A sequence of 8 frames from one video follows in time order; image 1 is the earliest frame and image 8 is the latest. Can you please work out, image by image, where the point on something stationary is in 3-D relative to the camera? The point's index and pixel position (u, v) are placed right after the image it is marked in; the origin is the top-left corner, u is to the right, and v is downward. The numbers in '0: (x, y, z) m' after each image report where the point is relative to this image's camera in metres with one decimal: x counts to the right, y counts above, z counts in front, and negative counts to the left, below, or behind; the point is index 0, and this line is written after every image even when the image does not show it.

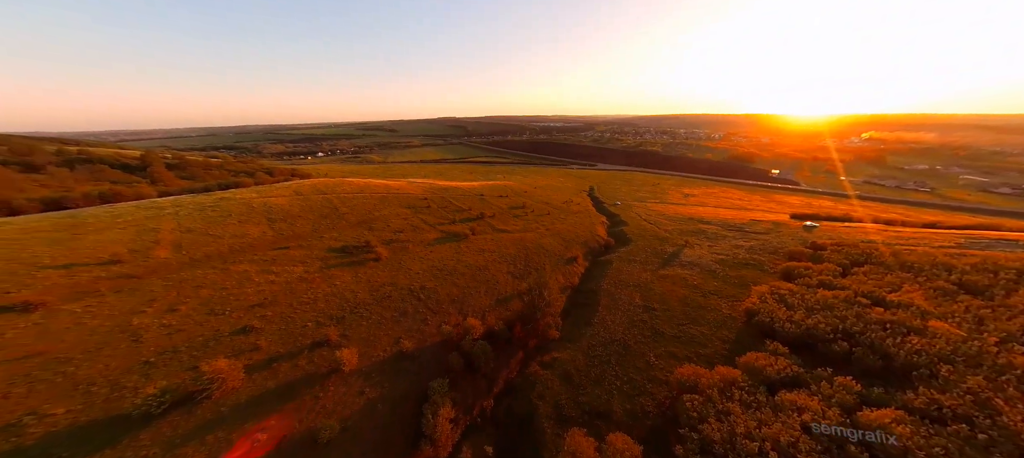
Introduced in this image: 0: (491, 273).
0: (-1.3, -4.7, +21.2) m
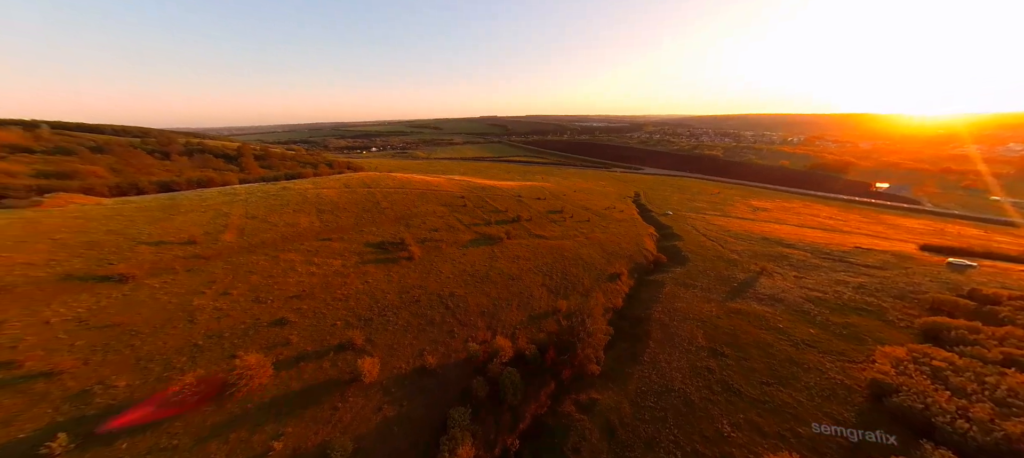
0: (+1.1, -5.1, +19.7) m
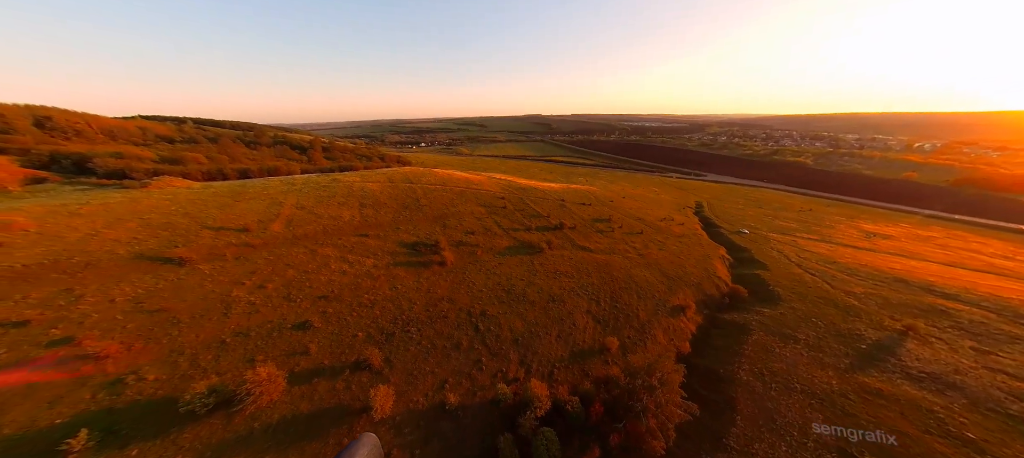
0: (+3.4, -5.9, +17.1) m
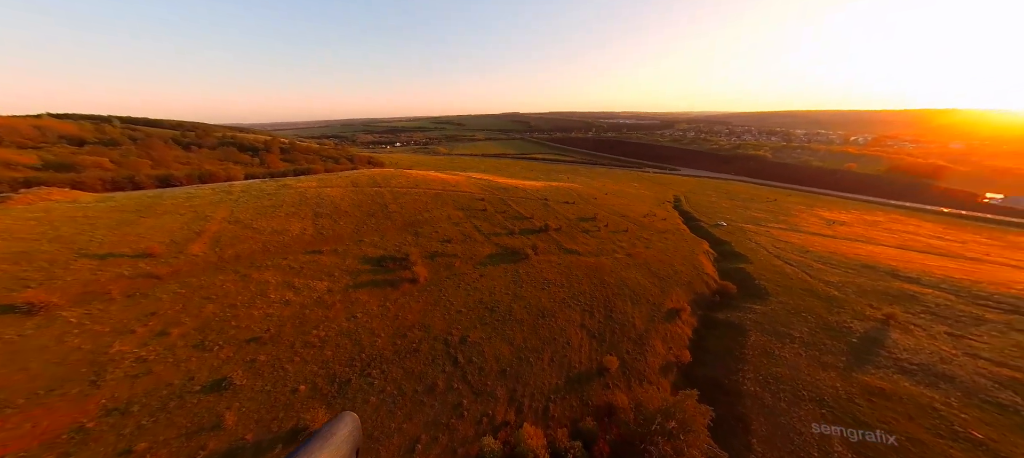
0: (+2.6, -6.2, +15.3) m
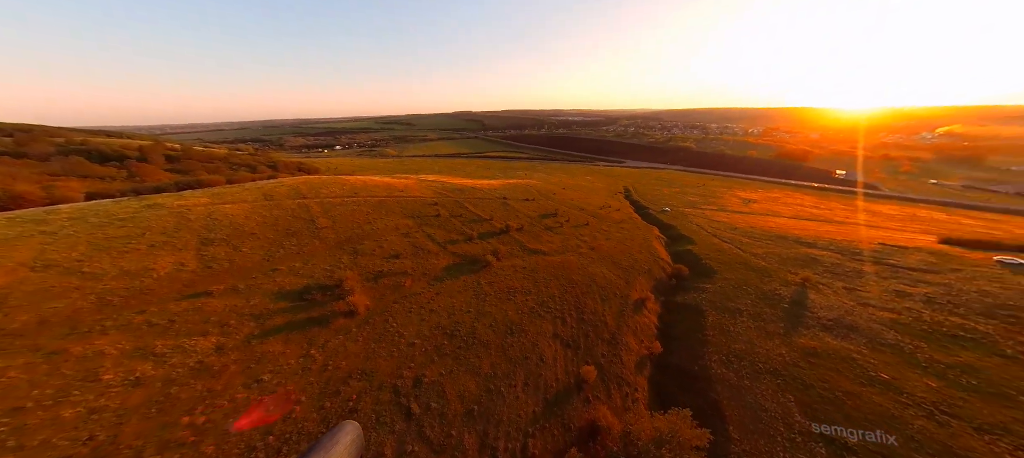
0: (+1.1, -6.4, +13.7) m
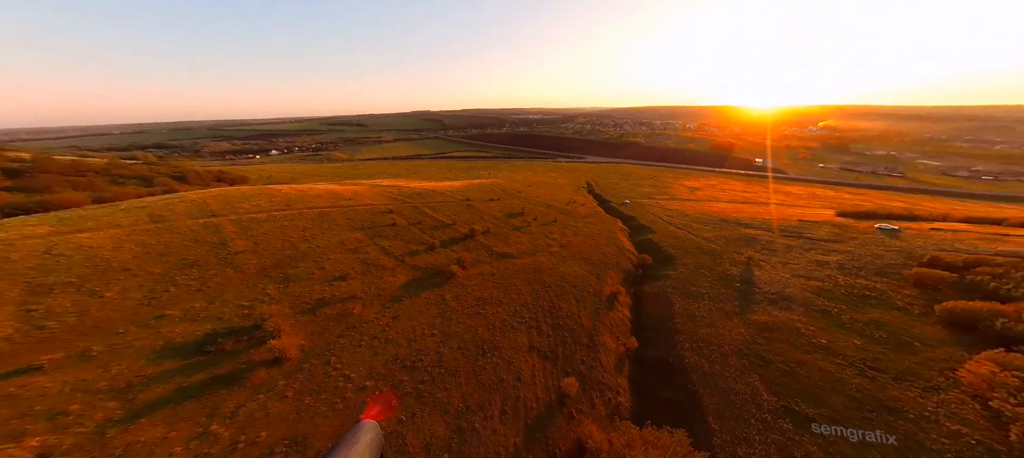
0: (0.0, -6.6, +12.2) m
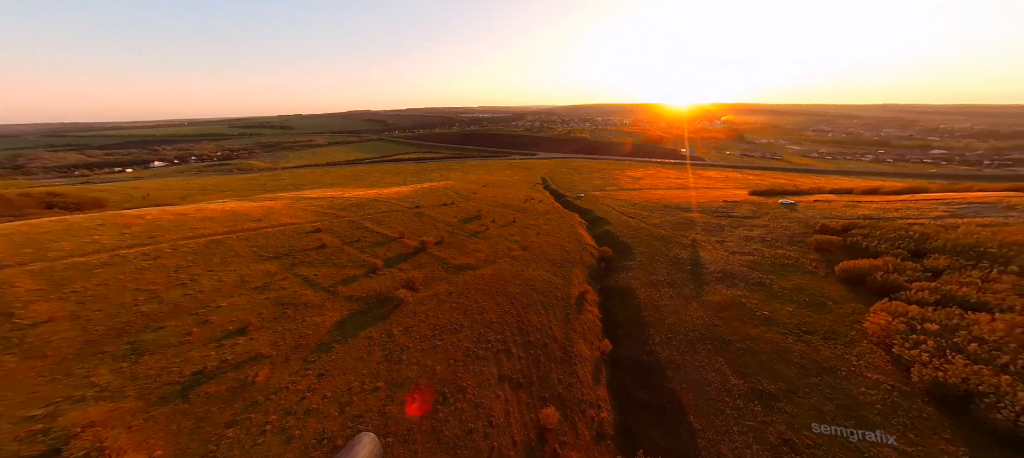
0: (-1.0, -7.2, +9.8) m
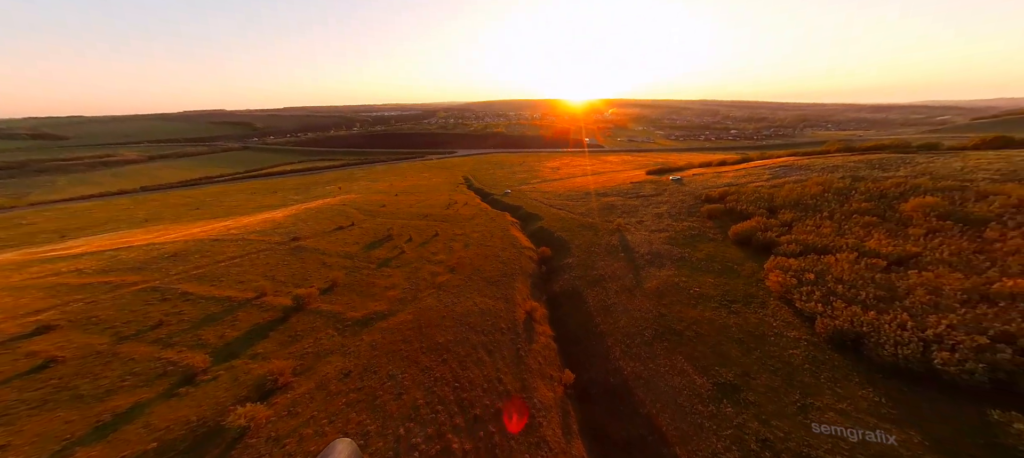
0: (-1.7, -8.7, +4.6) m
